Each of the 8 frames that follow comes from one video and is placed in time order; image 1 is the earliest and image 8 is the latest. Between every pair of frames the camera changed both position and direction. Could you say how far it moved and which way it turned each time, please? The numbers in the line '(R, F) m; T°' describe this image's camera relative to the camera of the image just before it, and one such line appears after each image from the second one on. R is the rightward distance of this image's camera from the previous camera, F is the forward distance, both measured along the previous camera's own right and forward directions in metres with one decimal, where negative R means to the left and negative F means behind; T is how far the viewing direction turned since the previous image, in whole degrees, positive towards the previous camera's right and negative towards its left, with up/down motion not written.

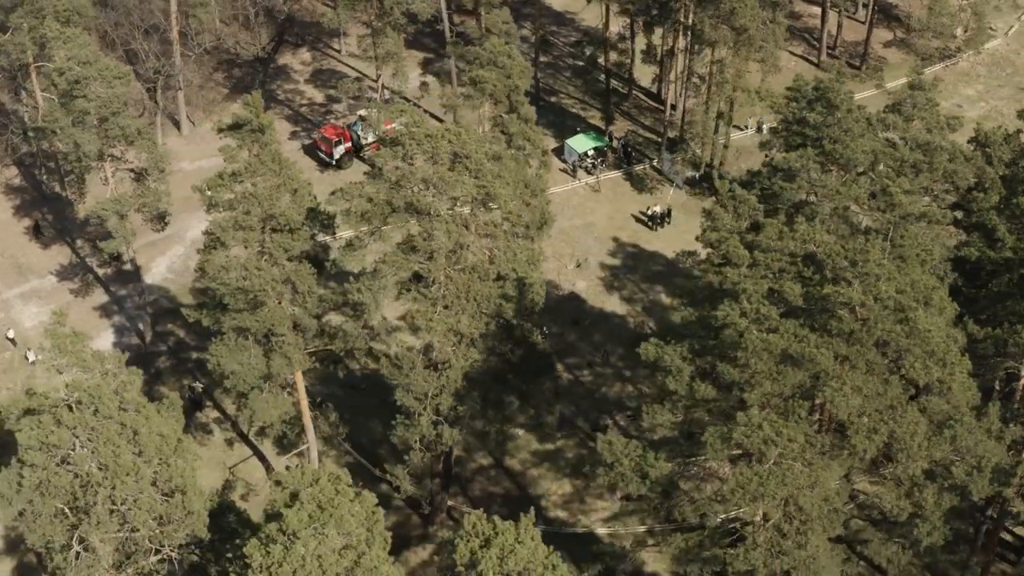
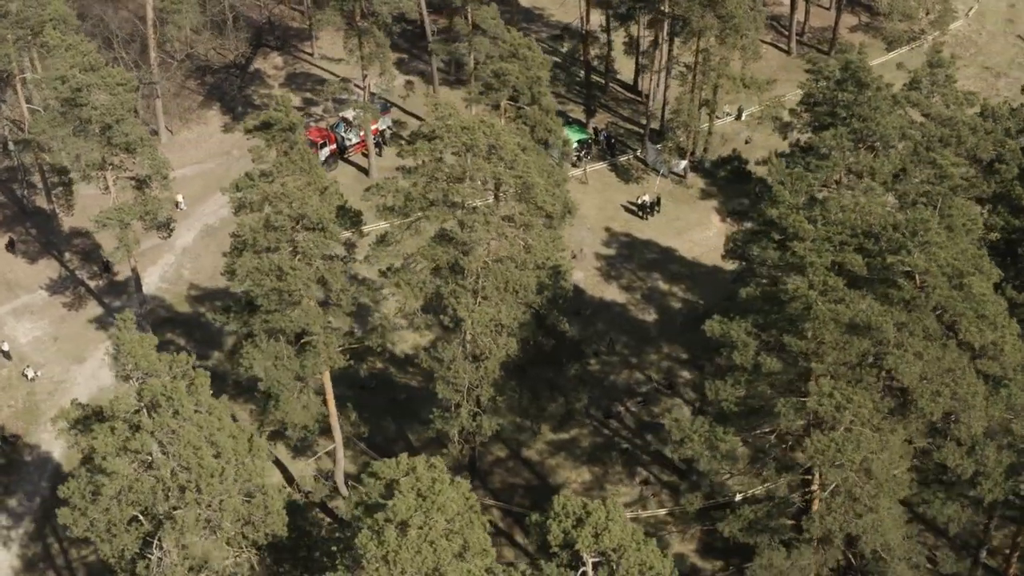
(-1.8, -0.1) m; +2°
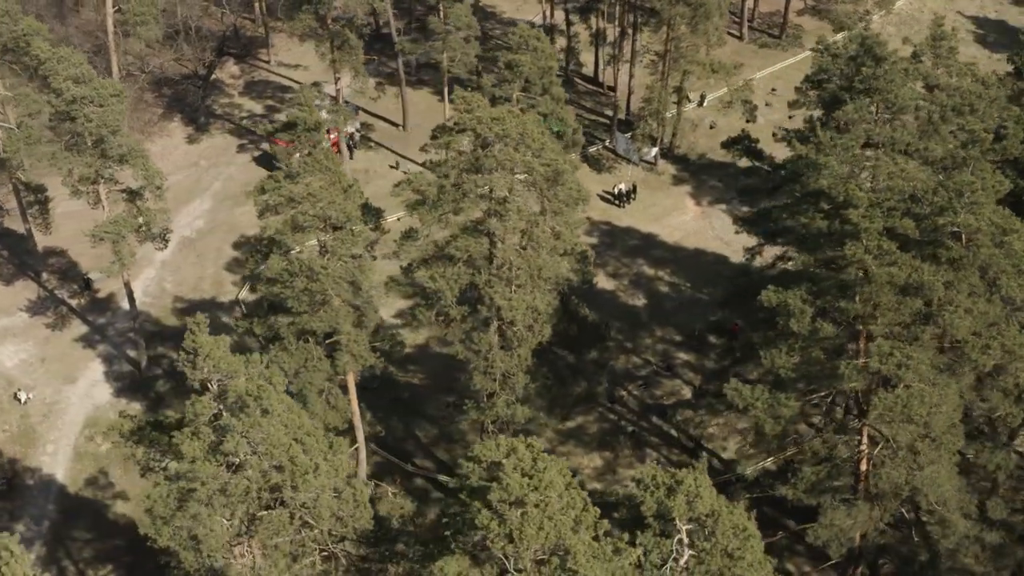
(-2.1, -0.2) m; +3°
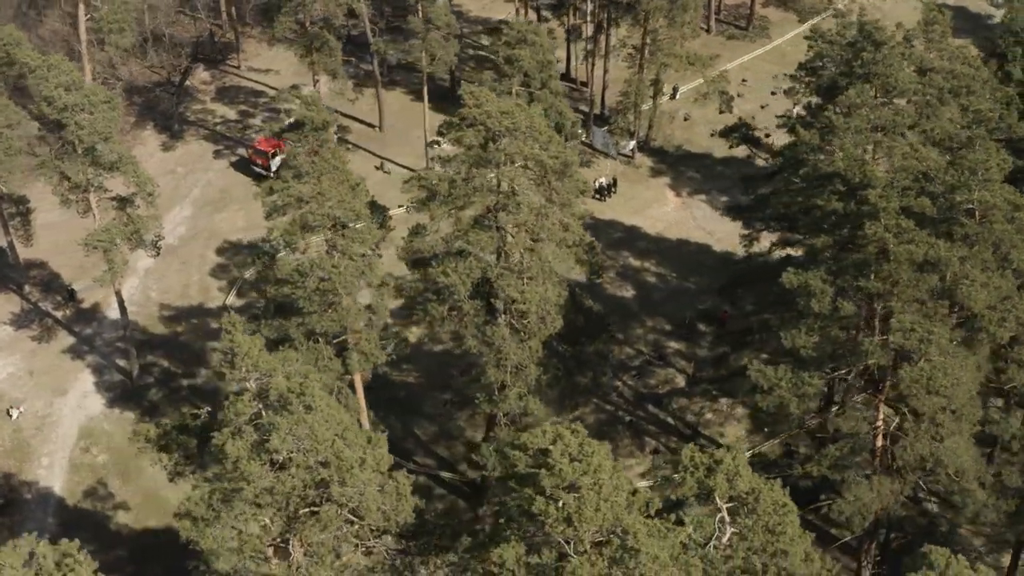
(-1.1, -0.1) m; +2°
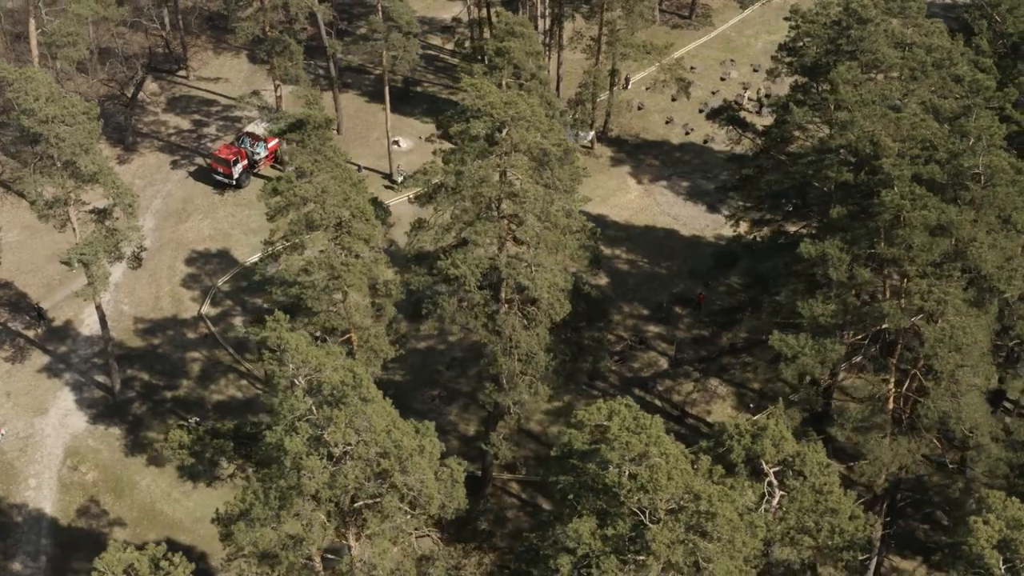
(-1.6, -0.2) m; +3°
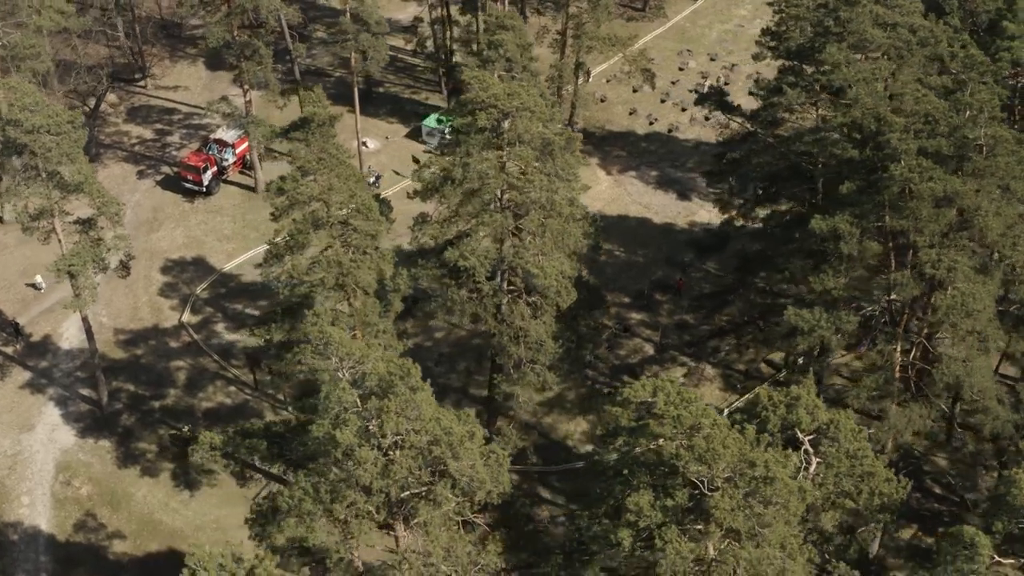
(-1.4, -0.2) m; +3°
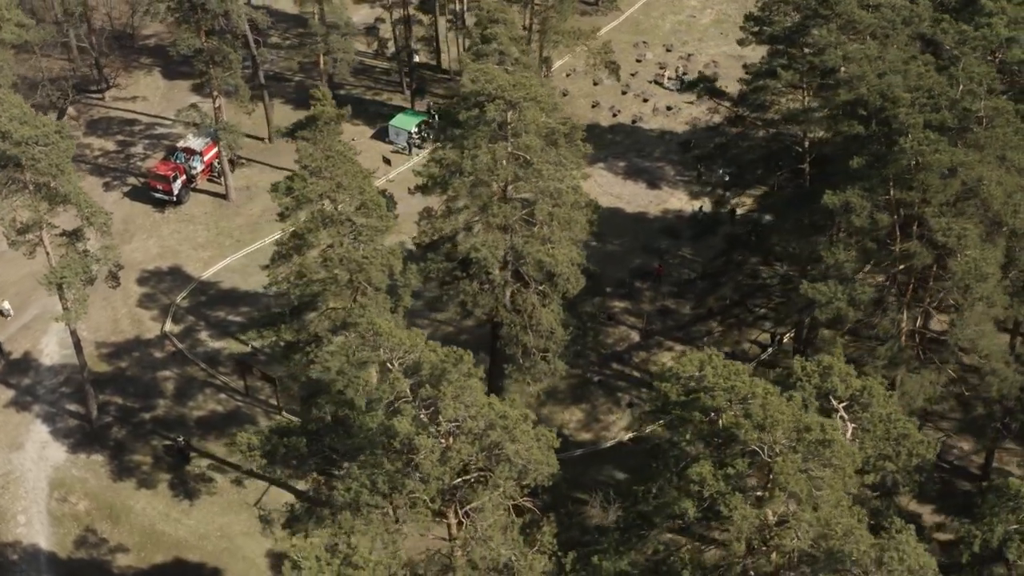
(-1.5, -0.3) m; +3°
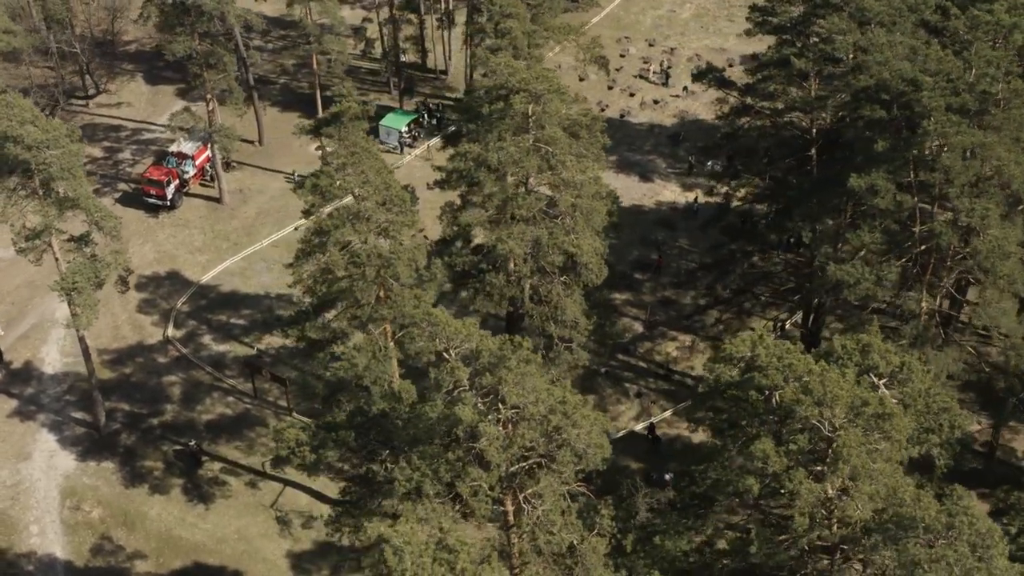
(-1.3, -0.2) m; +1°
